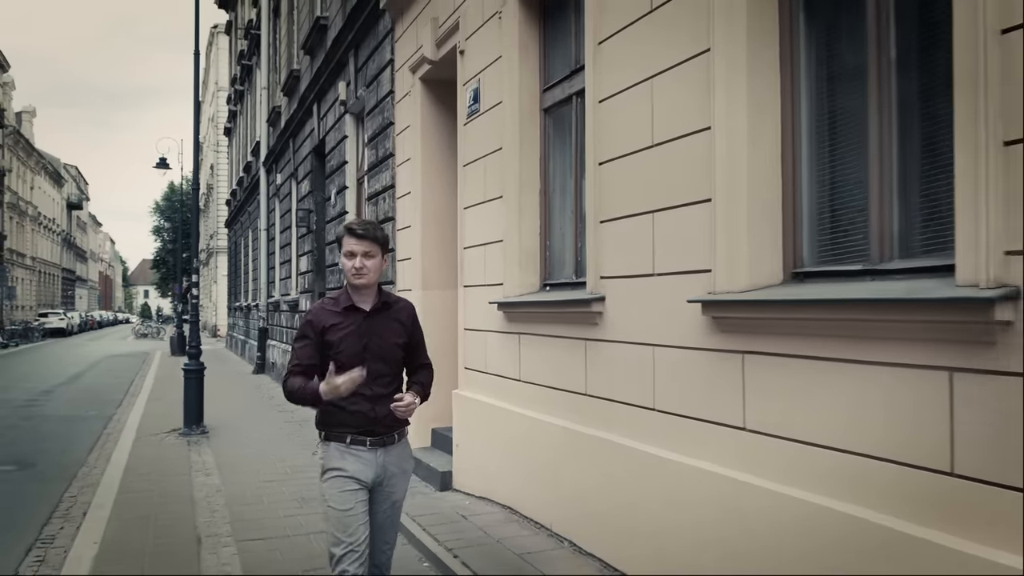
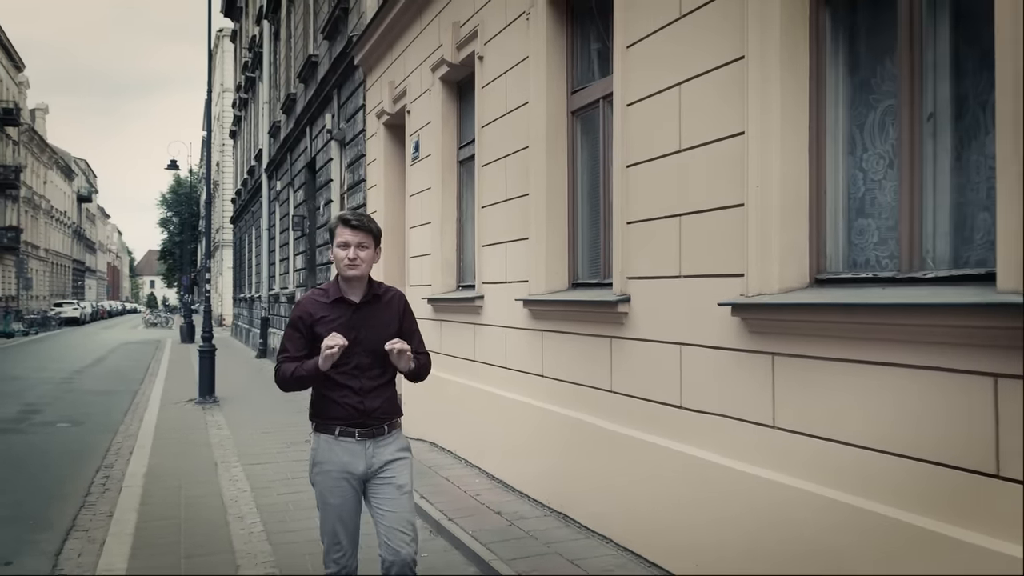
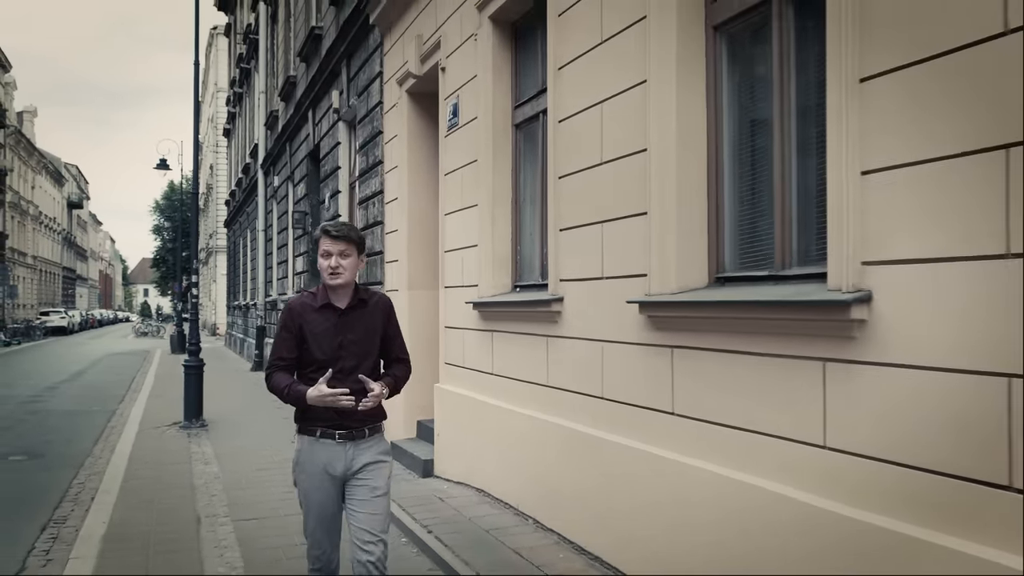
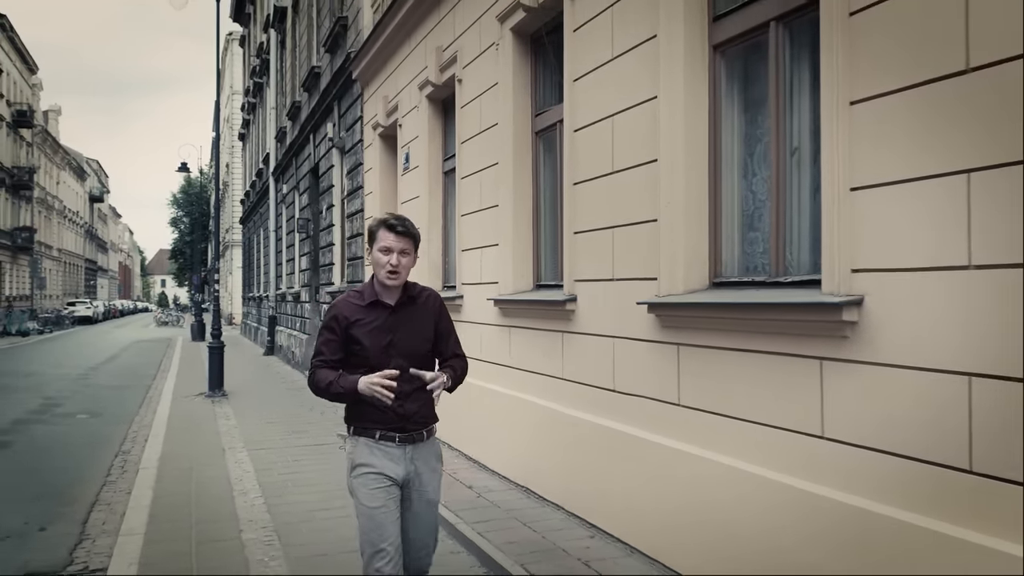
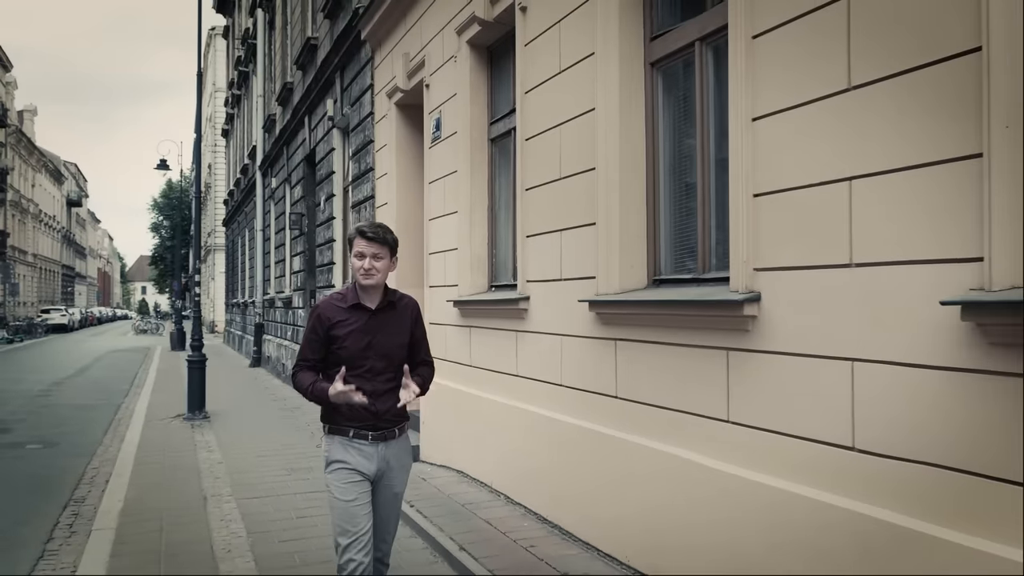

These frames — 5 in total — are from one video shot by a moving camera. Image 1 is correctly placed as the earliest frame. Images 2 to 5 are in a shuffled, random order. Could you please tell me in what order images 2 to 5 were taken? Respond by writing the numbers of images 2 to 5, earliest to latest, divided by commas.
3, 5, 2, 4
